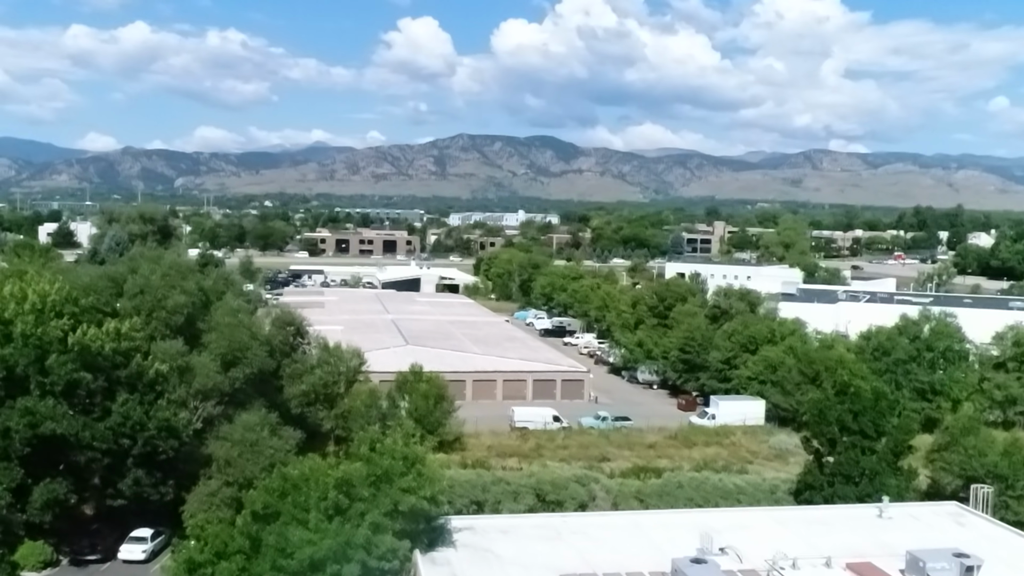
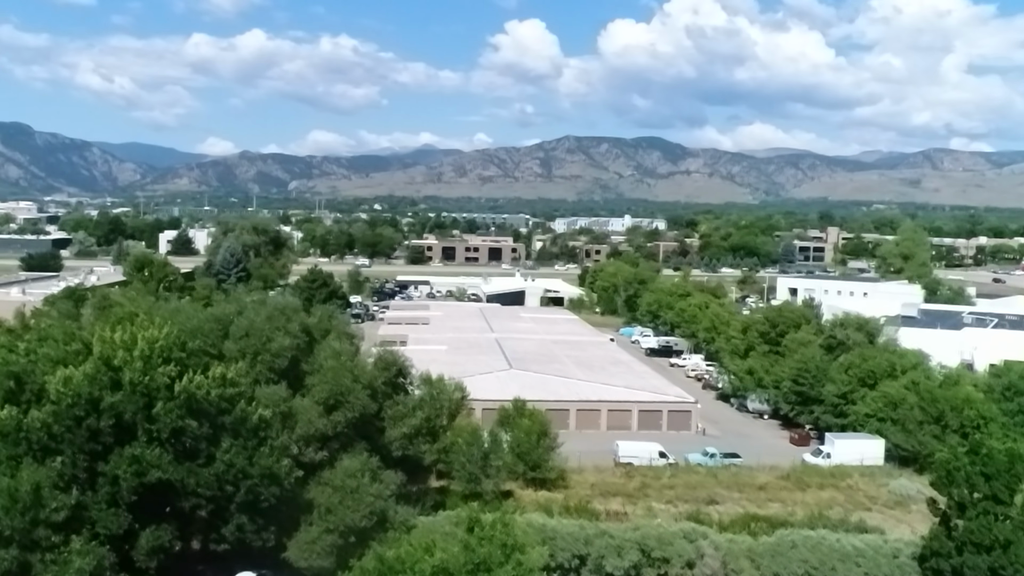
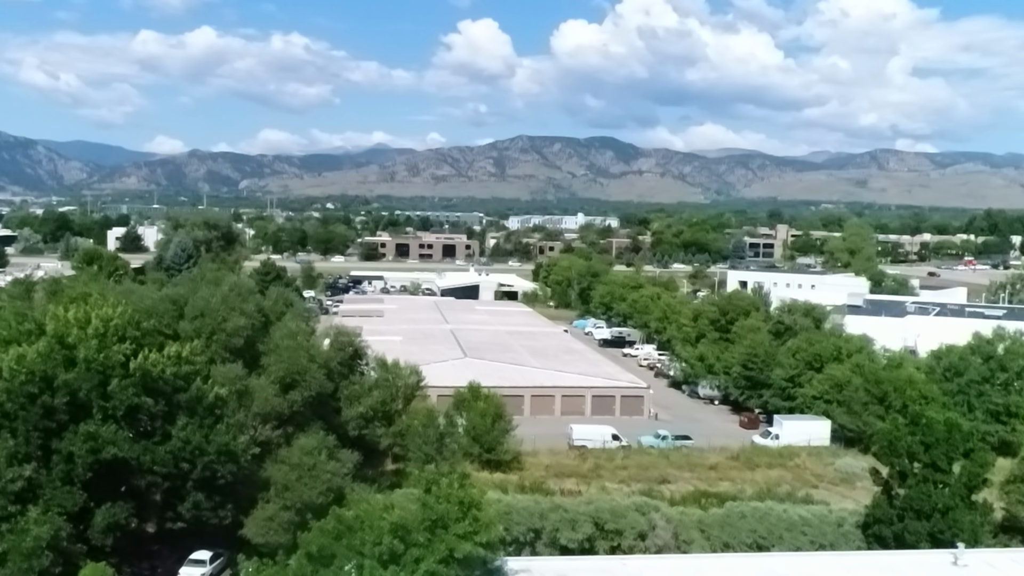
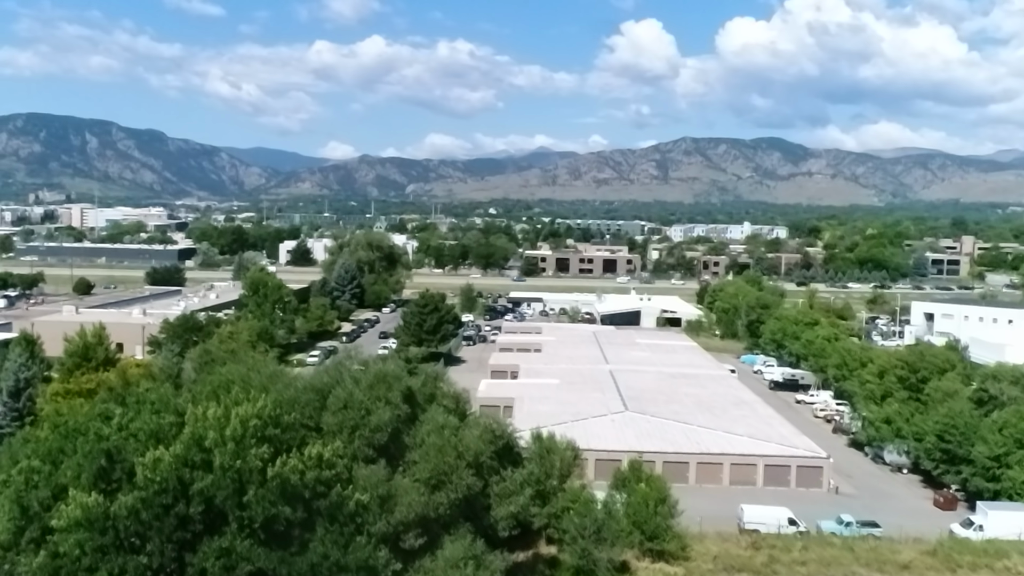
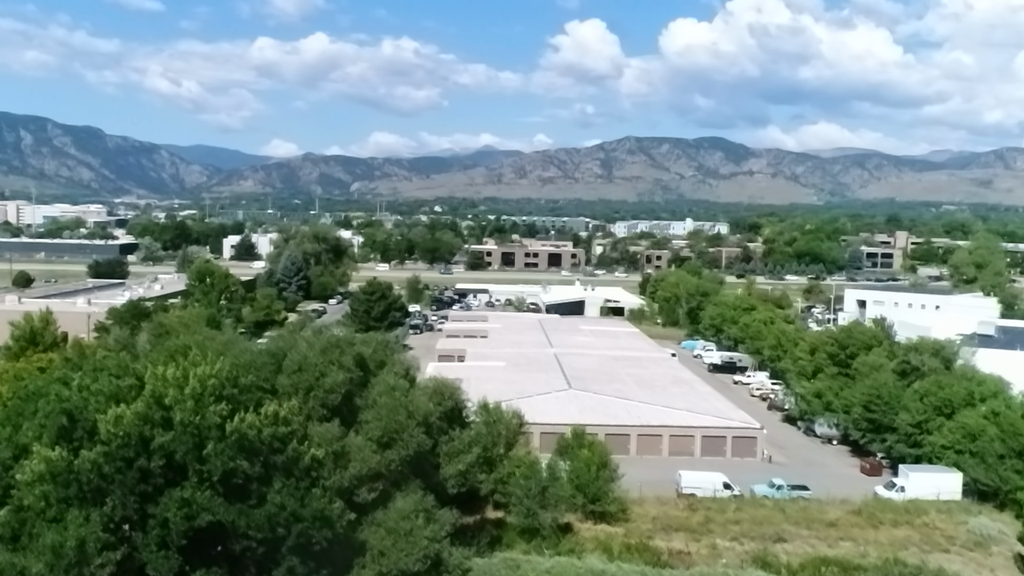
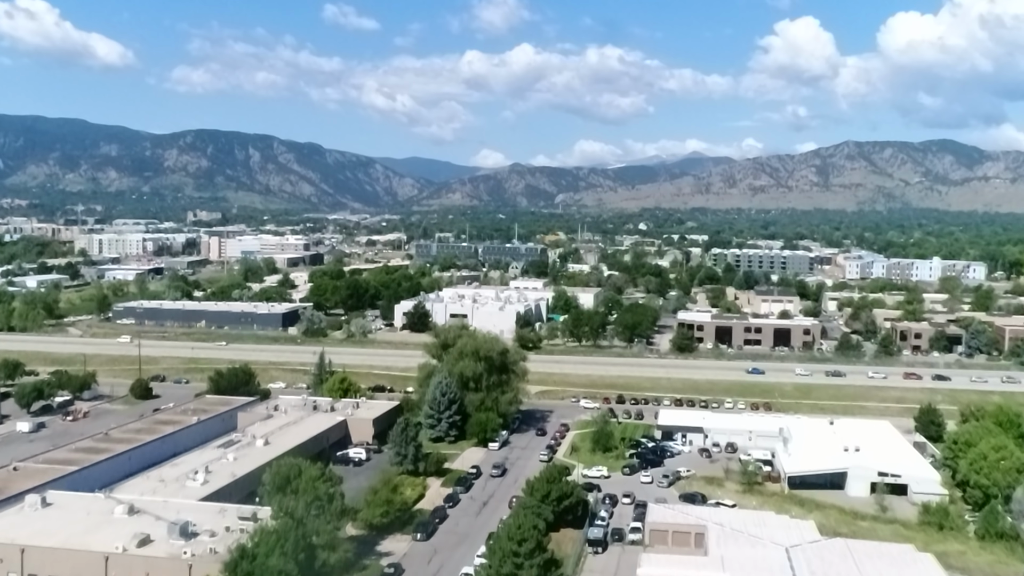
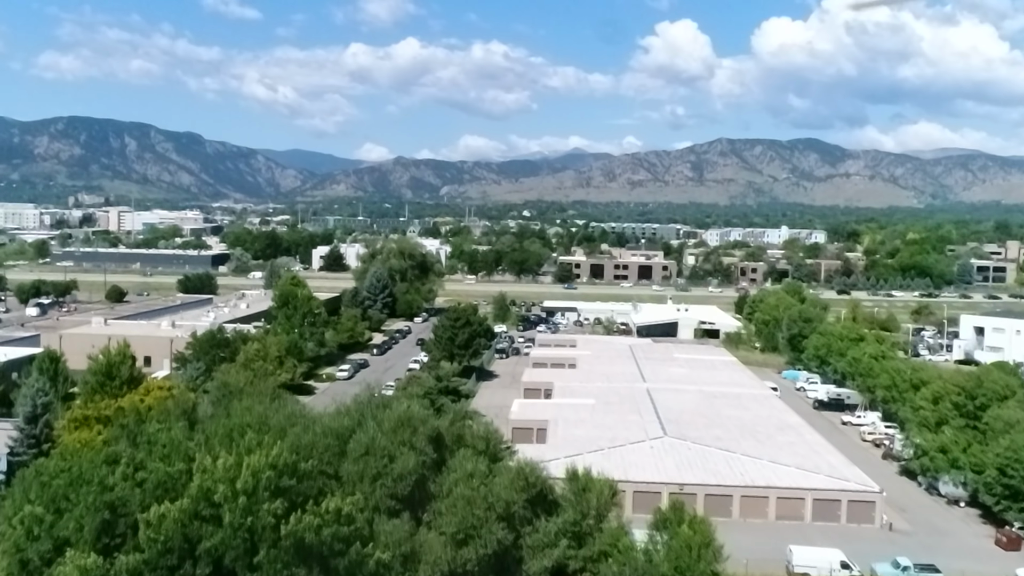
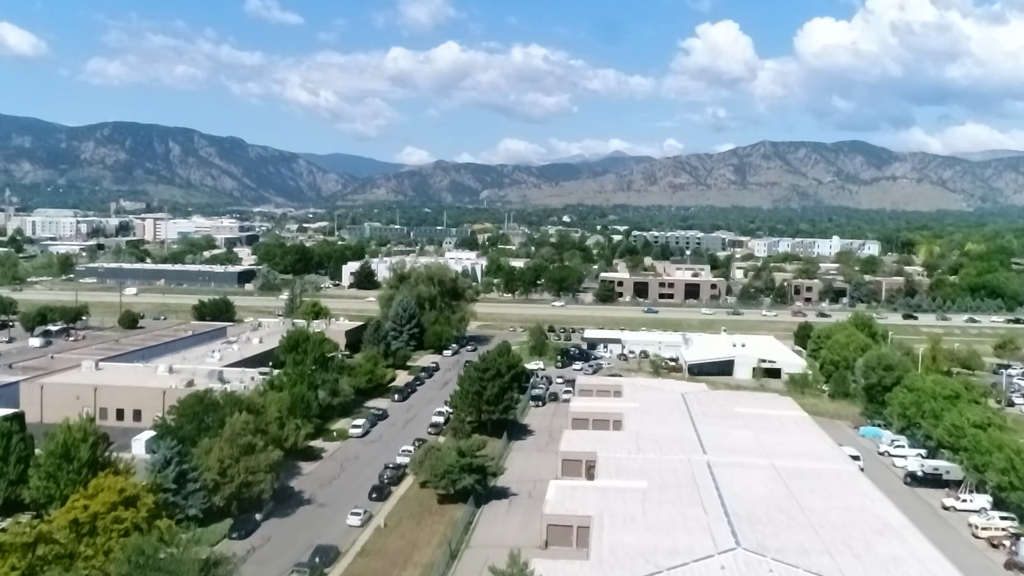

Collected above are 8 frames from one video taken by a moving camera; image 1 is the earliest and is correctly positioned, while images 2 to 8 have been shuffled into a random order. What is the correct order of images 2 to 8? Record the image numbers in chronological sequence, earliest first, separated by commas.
3, 2, 5, 4, 7, 8, 6
